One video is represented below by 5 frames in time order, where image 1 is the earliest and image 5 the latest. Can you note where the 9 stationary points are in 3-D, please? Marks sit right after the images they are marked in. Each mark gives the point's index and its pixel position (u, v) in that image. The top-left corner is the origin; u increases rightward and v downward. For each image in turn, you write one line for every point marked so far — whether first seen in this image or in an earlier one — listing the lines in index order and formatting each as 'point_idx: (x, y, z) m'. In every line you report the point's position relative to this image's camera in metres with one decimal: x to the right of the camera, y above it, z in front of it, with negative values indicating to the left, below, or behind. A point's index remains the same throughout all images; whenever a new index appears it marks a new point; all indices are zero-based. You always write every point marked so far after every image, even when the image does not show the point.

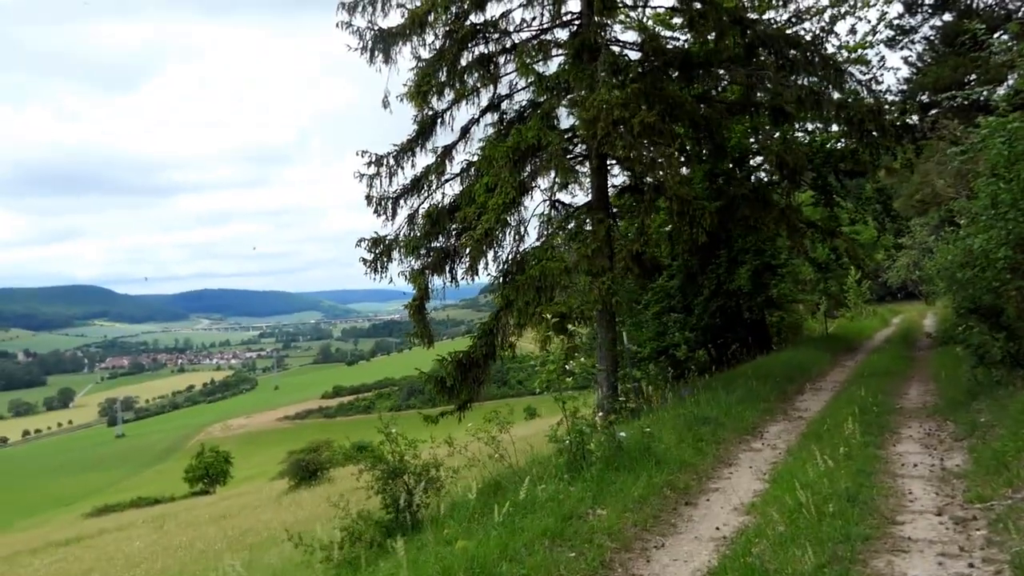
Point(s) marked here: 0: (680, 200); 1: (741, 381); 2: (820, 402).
0: (+2.3, +1.3, +9.3) m
1: (+3.5, -1.4, +10.3) m
2: (+4.3, -1.6, +9.6) m
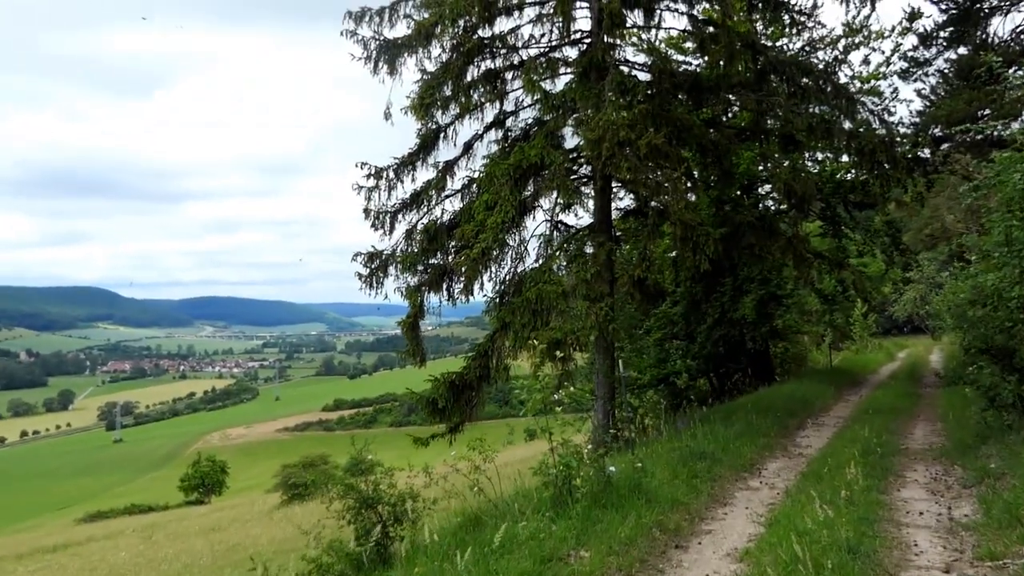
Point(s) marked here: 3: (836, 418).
0: (+2.3, +0.9, +9.1) m
1: (+3.4, -1.8, +10.0) m
2: (+4.2, -2.0, +9.2) m
3: (+5.2, -2.1, +11.1) m
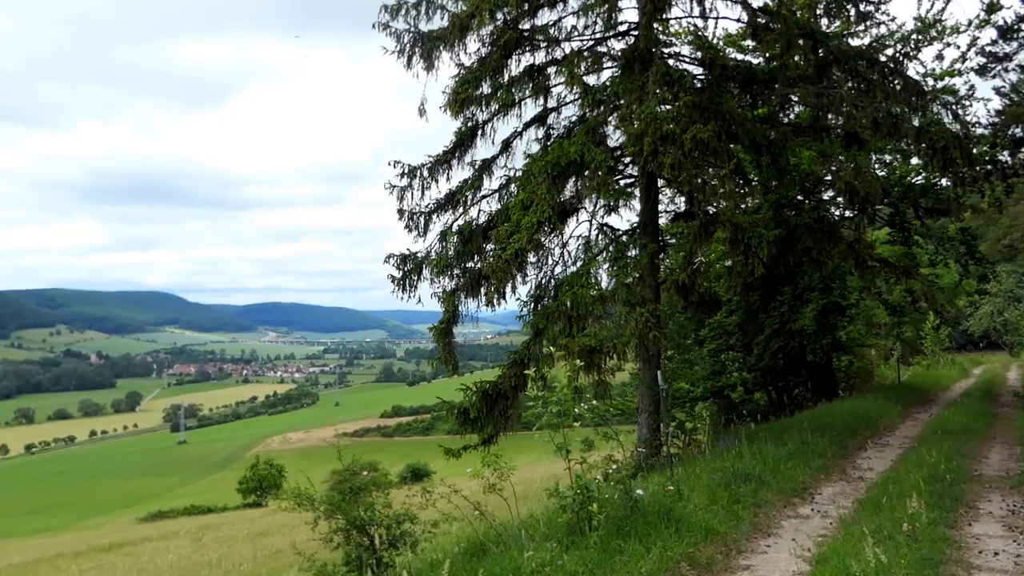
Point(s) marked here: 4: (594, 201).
0: (+2.8, +0.8, +8.5) m
1: (+3.8, -1.9, +9.3) m
2: (+4.6, -2.1, +8.5) m
3: (+5.8, -2.2, +10.3) m
4: (+1.1, +1.3, +9.4) m
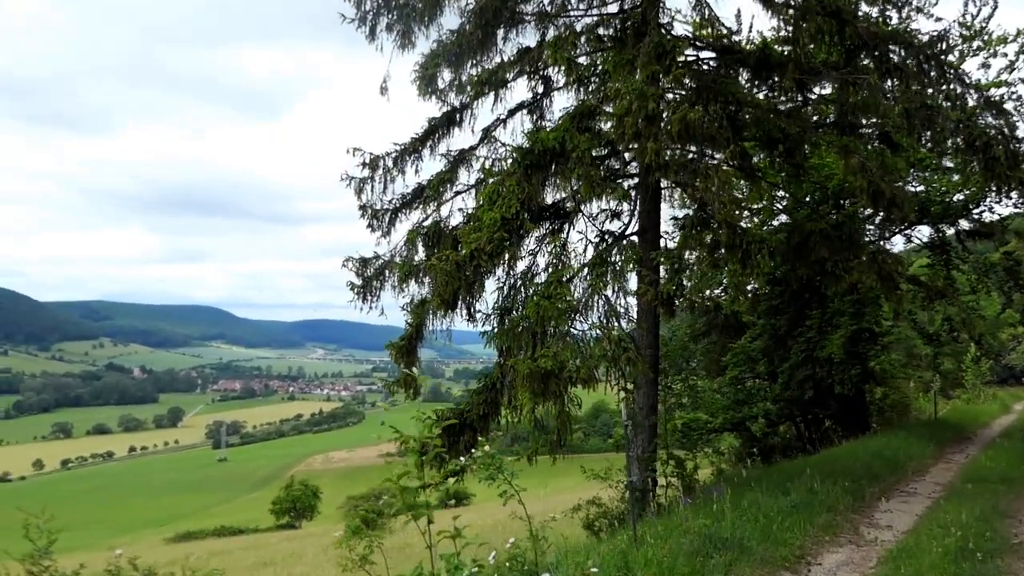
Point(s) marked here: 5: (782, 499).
0: (+2.3, +0.6, +7.4) m
1: (+3.4, -2.2, +7.9) m
2: (+4.1, -2.4, +7.1) m
3: (+5.3, -2.5, +8.8) m
4: (+0.7, +1.1, +8.3) m
5: (+2.6, -2.1, +6.8) m
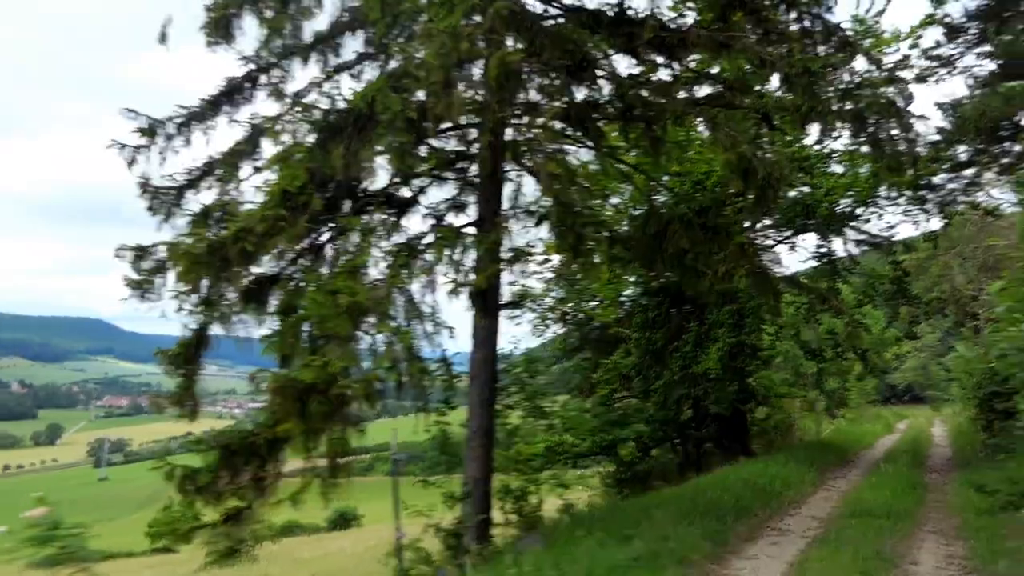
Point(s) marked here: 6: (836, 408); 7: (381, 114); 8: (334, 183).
0: (+0.5, +0.6, +5.9) m
1: (+1.4, -2.2, +6.5) m
2: (+2.2, -2.3, +5.8) m
3: (+3.3, -2.6, +7.7) m
4: (-1.2, +1.1, +6.7) m
5: (+0.8, -2.0, +5.3) m
6: (+8.3, -3.1, +17.8) m
7: (-1.2, +1.6, +6.2) m
8: (-1.7, +1.0, +6.7) m
